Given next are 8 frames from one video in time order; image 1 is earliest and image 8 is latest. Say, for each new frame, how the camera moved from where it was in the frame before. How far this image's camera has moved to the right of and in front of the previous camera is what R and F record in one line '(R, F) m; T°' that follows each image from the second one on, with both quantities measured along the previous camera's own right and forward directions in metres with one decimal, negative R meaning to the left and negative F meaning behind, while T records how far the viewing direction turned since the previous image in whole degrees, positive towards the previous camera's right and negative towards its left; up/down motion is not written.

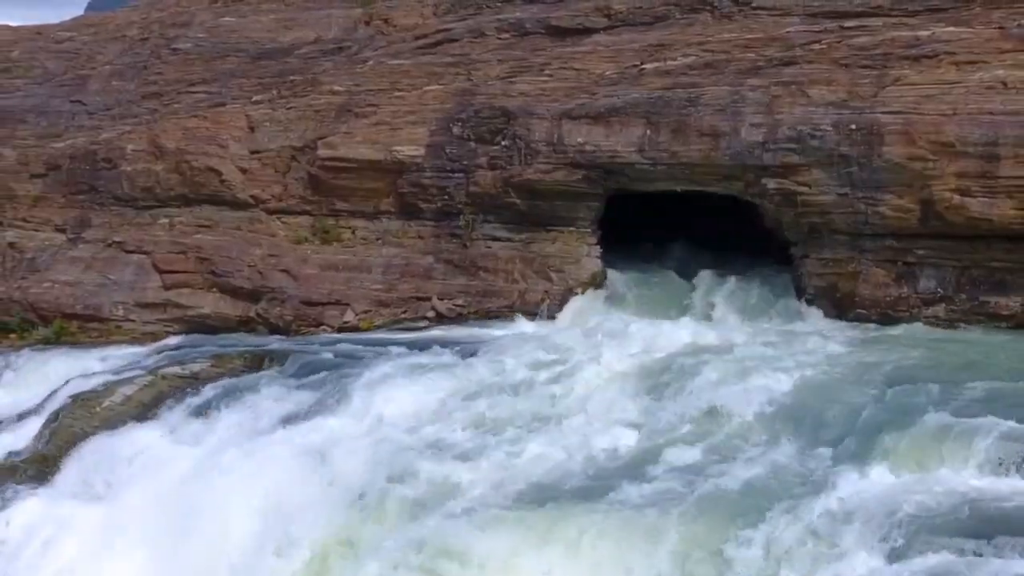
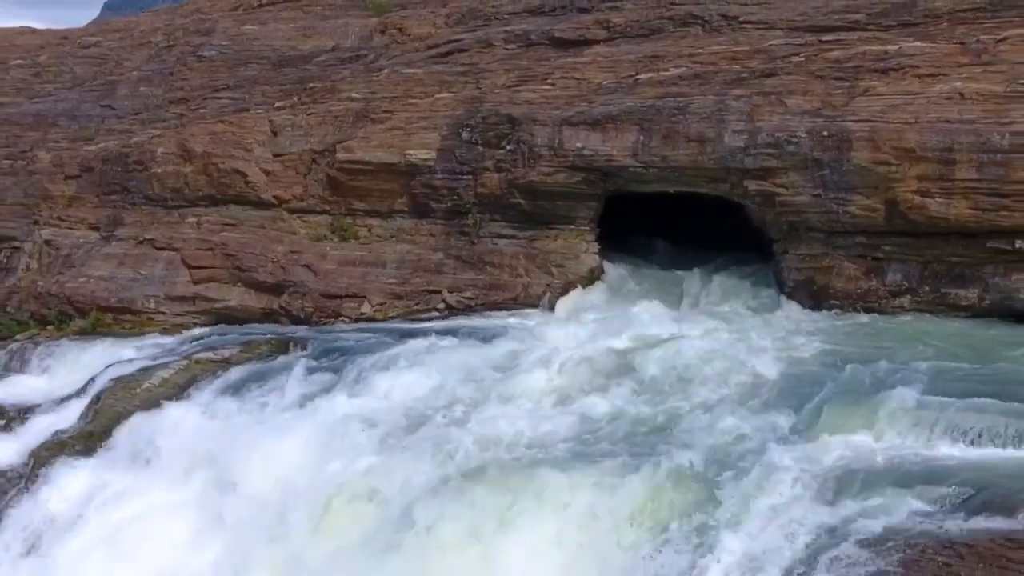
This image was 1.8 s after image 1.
(+0.1, -0.7) m; -1°
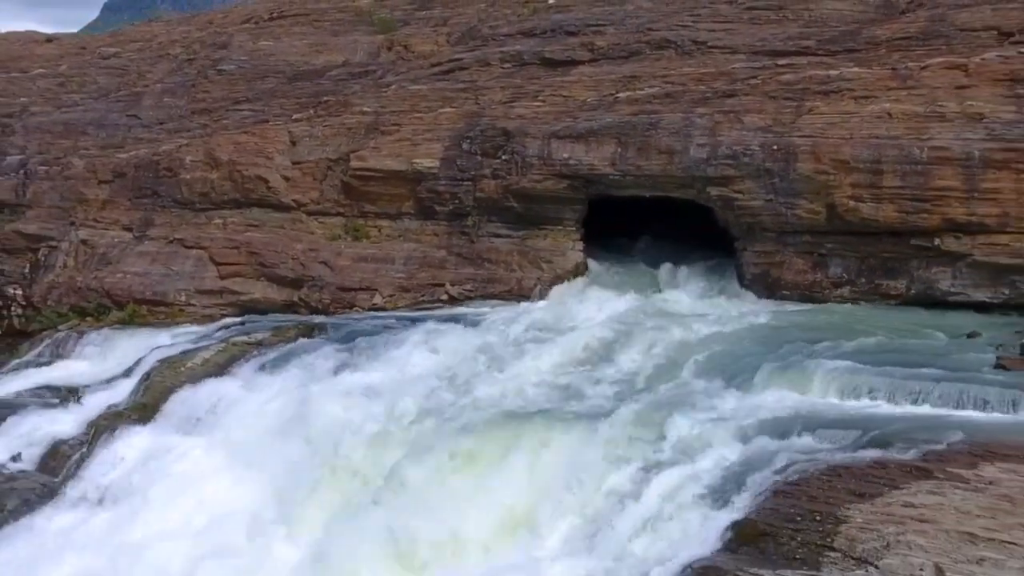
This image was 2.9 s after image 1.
(0.0, -1.3) m; 0°
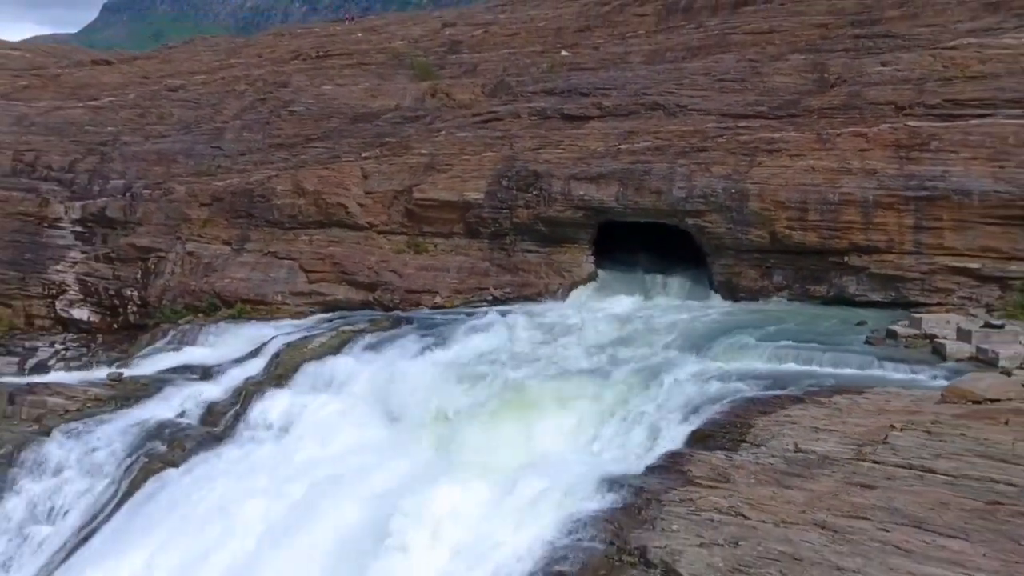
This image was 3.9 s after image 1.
(-0.4, -3.6) m; 0°
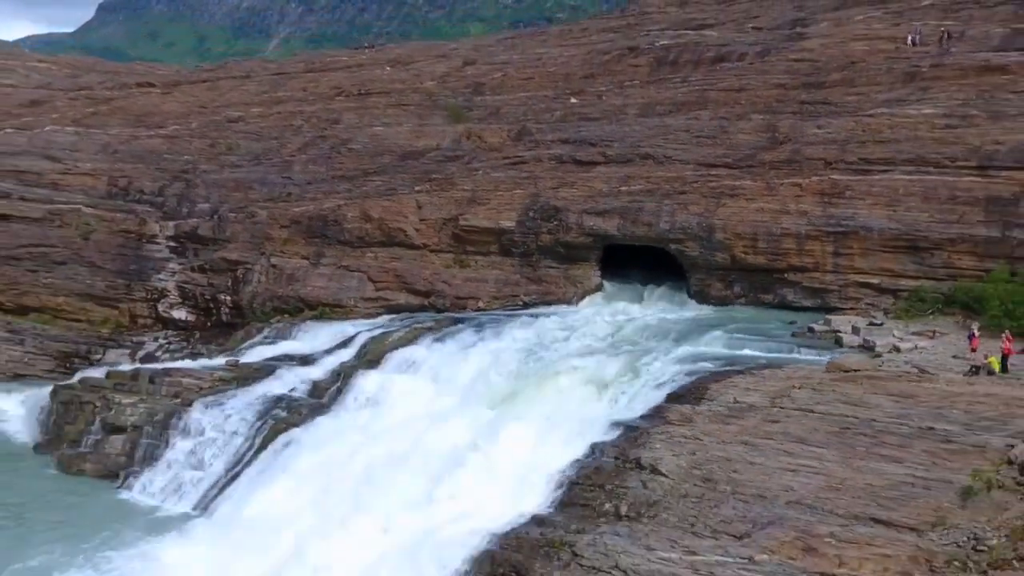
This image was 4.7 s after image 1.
(-0.5, -4.5) m; 0°
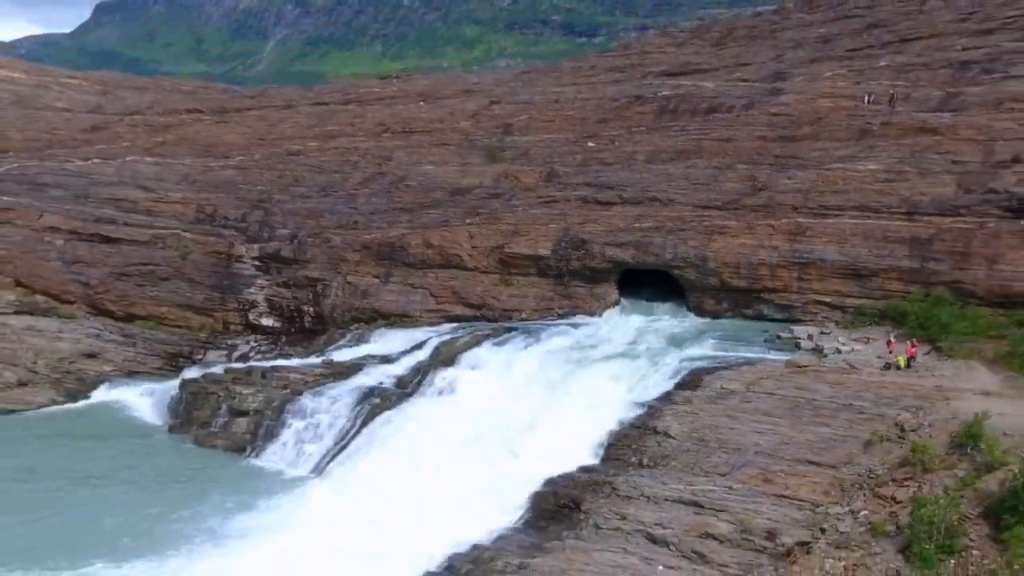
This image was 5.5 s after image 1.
(-0.8, -5.2) m; 0°
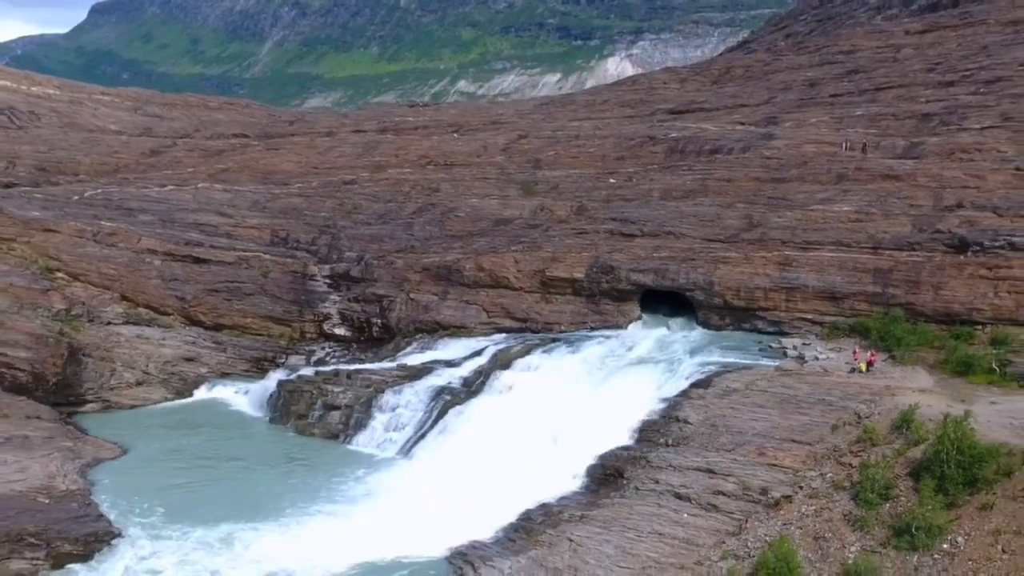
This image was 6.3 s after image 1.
(-1.1, -5.4) m; 0°
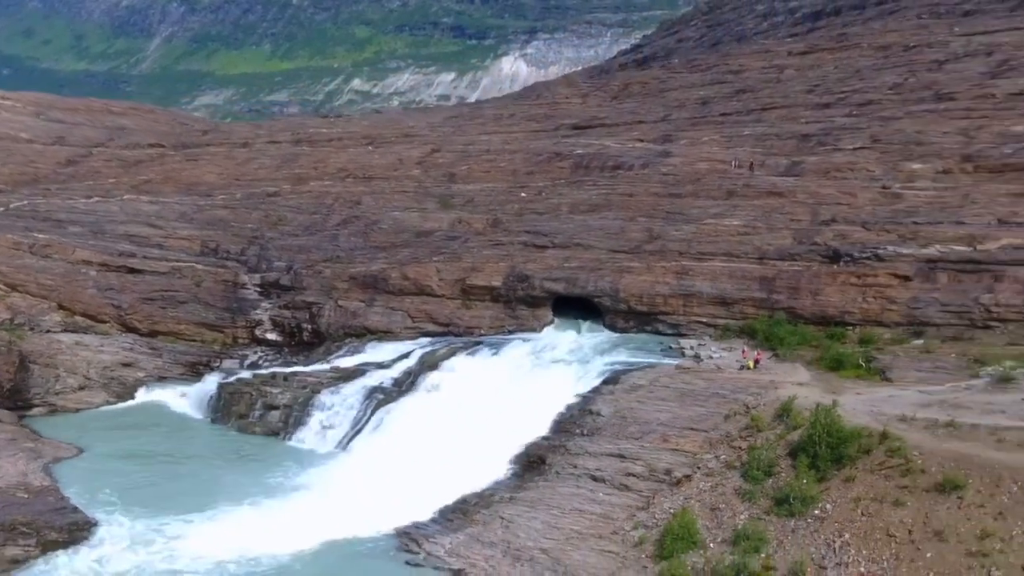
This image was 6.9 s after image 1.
(-0.8, -2.9) m; +5°
